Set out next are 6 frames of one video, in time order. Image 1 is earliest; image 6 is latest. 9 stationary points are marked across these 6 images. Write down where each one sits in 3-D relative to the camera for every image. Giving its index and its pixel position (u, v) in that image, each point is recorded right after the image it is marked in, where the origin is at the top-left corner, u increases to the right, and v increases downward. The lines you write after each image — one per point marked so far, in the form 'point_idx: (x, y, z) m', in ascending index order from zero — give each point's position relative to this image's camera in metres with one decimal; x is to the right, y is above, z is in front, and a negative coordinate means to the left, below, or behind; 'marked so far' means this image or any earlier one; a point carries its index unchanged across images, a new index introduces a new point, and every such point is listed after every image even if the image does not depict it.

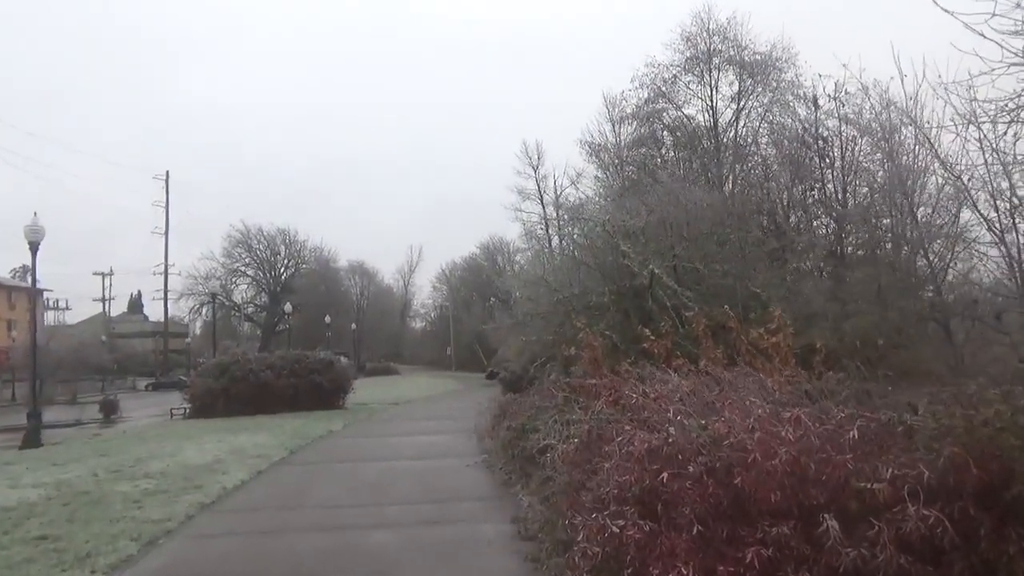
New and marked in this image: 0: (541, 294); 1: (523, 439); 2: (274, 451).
0: (+0.6, -0.1, +17.5) m
1: (+0.1, -1.8, +10.5) m
2: (-3.8, -2.6, +14.0) m
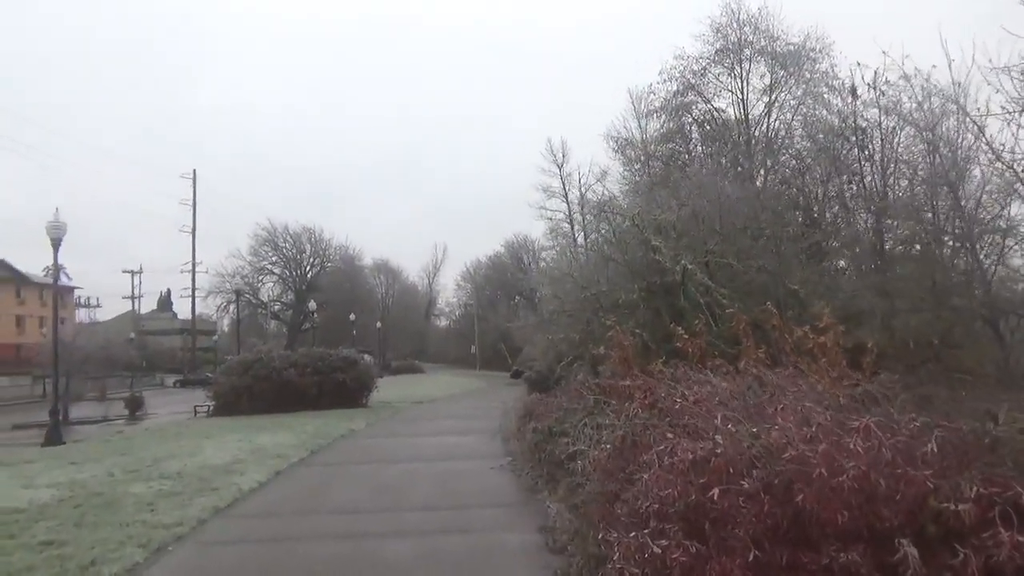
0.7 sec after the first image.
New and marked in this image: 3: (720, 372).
0: (+1.1, -0.1, +17.1) m
1: (+0.4, -1.7, +10.0) m
2: (-3.4, -2.5, +13.7) m
3: (+1.9, -0.8, +7.8) m
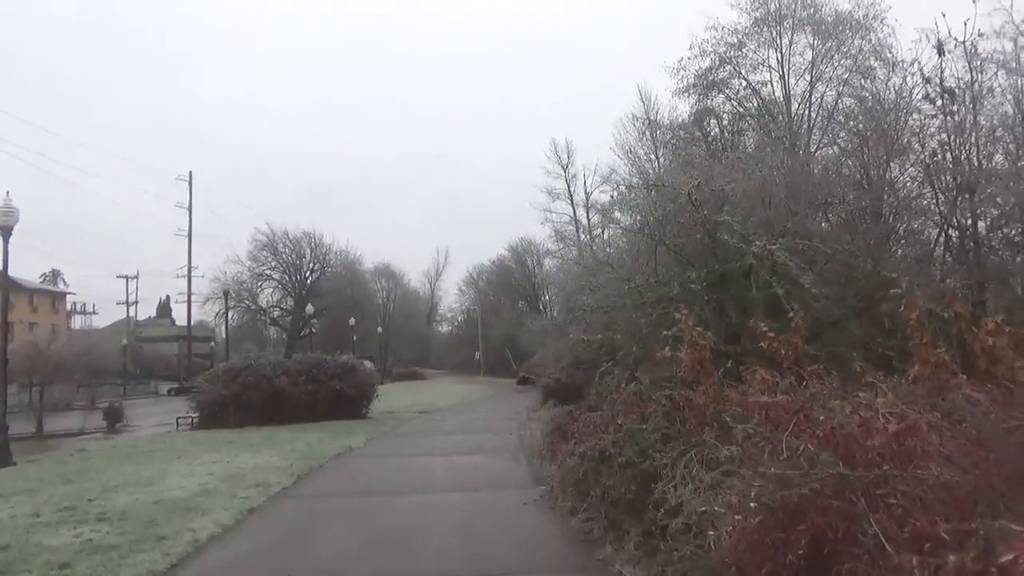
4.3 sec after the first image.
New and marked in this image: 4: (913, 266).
0: (+1.5, 0.0, +14.6) m
1: (+0.8, -1.6, +7.6) m
2: (-3.0, -2.4, +11.3) m
3: (+2.2, -0.6, +5.4) m
4: (+5.5, +0.3, +12.0) m
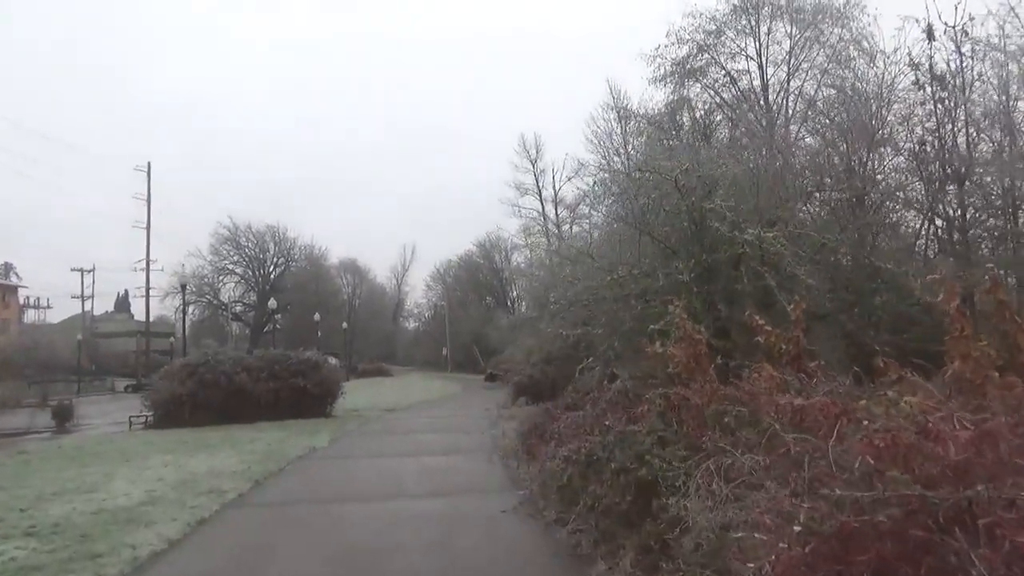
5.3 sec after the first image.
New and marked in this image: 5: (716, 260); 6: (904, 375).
0: (+1.1, +0.2, +14.0) m
1: (+0.6, -1.5, +6.9) m
2: (-3.3, -2.3, +10.4) m
3: (+2.2, -0.5, +4.8) m
4: (+5.1, +0.4, +11.4) m
5: (+2.4, +0.3, +10.2) m
6: (+2.3, -0.5, +5.2) m
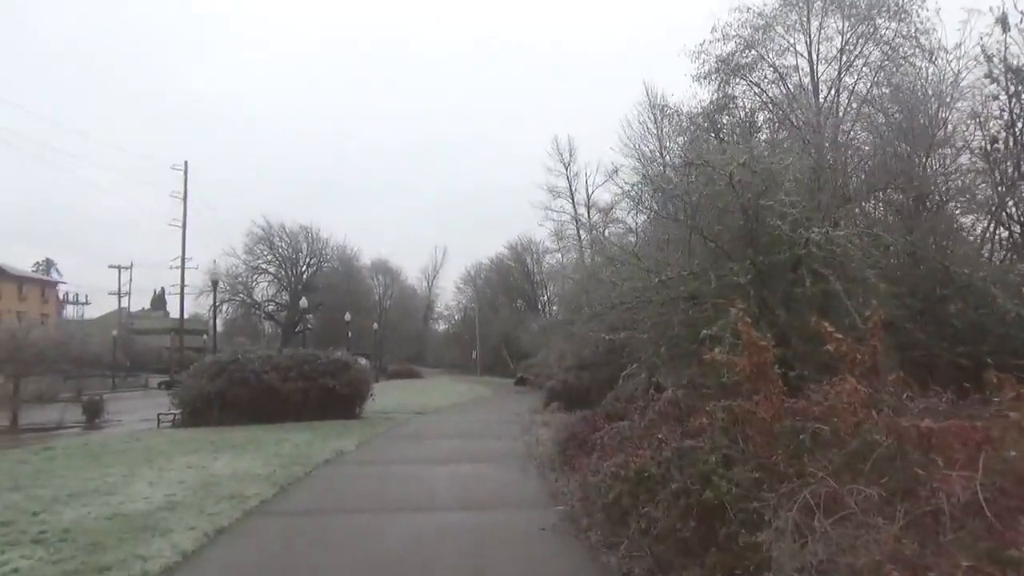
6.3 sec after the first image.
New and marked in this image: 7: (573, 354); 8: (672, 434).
0: (+1.6, +0.1, +13.3) m
1: (+1.0, -1.5, +6.3) m
2: (-2.9, -2.2, +9.9) m
3: (+2.4, -0.5, +4.1) m
4: (+5.6, +0.3, +10.6) m
5: (+2.9, +0.3, +9.5) m
6: (+2.6, -0.5, +4.5) m
7: (+1.4, -1.4, +19.3) m
8: (+1.3, -1.2, +7.0) m
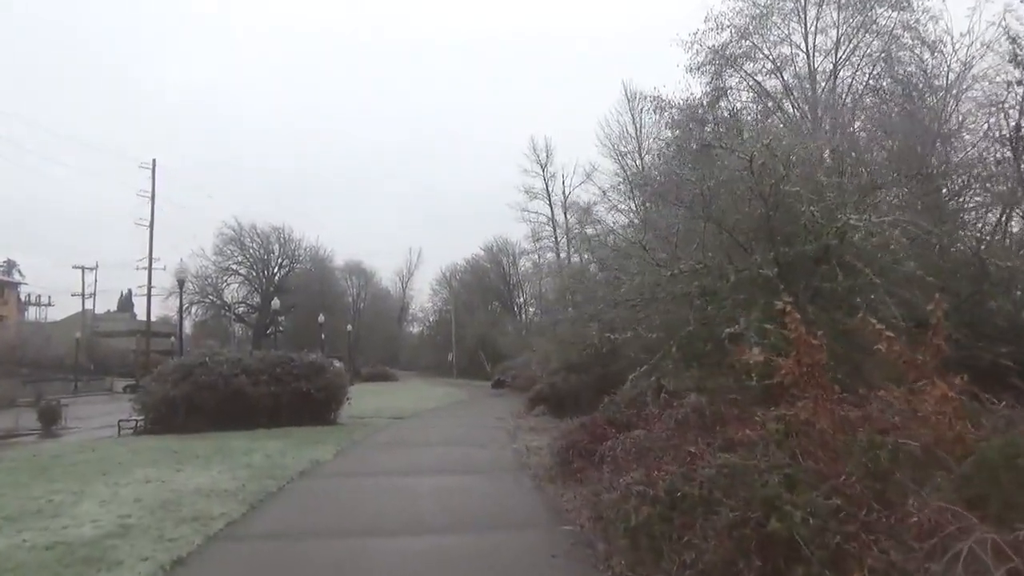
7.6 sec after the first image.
0: (+1.5, +0.2, +12.4) m
1: (+1.1, -1.4, +5.3) m
2: (-2.9, -2.2, +8.8) m
3: (+2.6, -0.4, +3.2) m
4: (+5.6, +0.4, +9.8) m
5: (+2.8, +0.3, +8.6) m
6: (+2.7, -0.5, +3.6) m
7: (+1.1, -1.4, +18.4) m
8: (+1.3, -1.1, +6.0) m
